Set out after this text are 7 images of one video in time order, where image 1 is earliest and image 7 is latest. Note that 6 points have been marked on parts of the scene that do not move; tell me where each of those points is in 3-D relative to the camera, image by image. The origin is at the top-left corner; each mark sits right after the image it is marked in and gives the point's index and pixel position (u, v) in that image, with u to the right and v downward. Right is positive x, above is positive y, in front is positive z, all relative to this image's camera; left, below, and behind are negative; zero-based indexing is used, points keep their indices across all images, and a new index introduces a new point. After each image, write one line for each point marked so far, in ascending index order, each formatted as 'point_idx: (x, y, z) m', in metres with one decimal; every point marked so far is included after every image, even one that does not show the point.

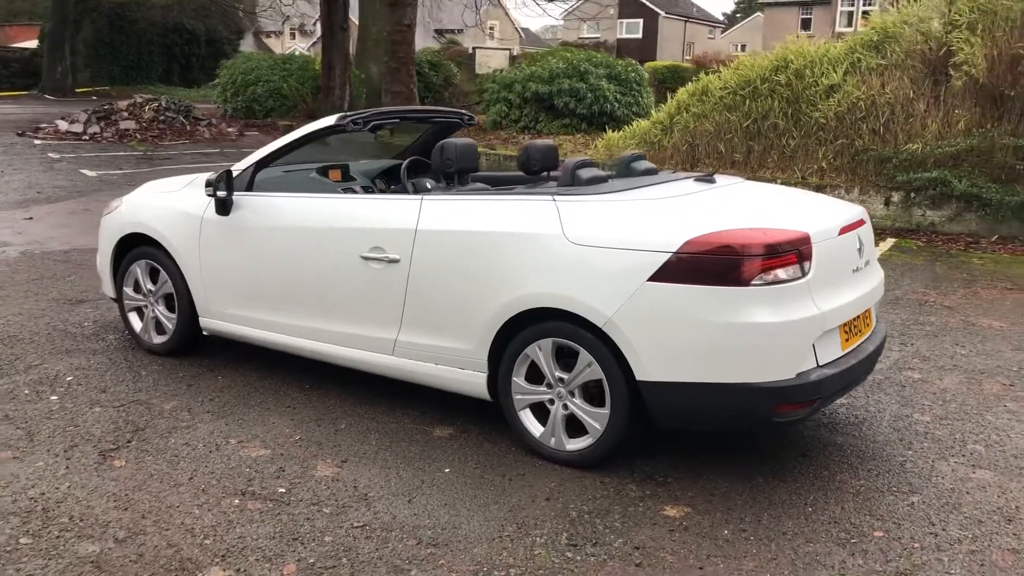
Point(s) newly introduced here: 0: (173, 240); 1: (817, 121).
0: (-1.7, +0.2, +4.8) m
1: (+3.3, +1.8, +10.3) m
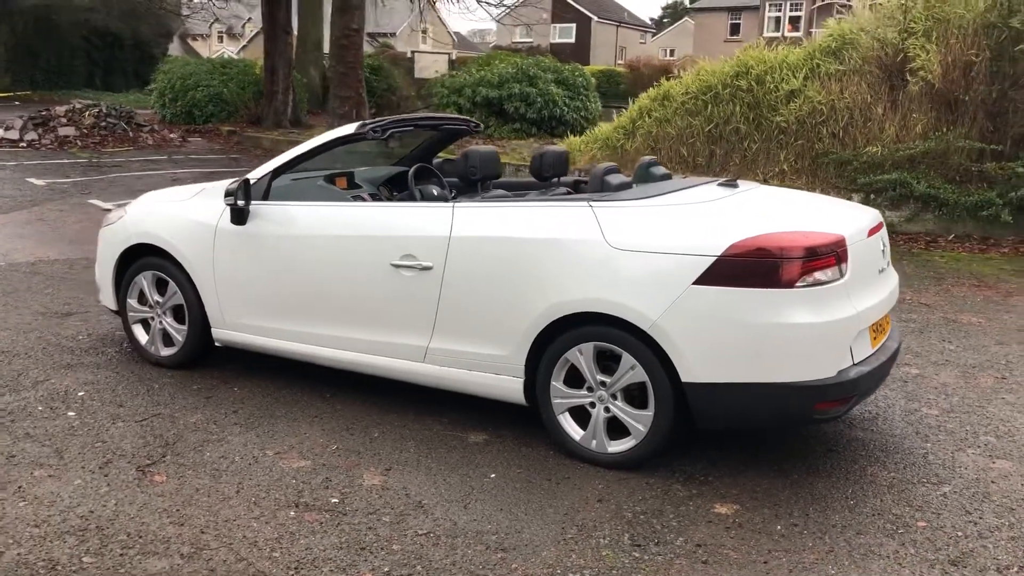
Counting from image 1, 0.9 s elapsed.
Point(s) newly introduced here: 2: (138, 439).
0: (-1.6, +0.2, +4.7) m
1: (+3.0, +1.8, +10.6) m
2: (-1.6, -0.6, +3.9) m
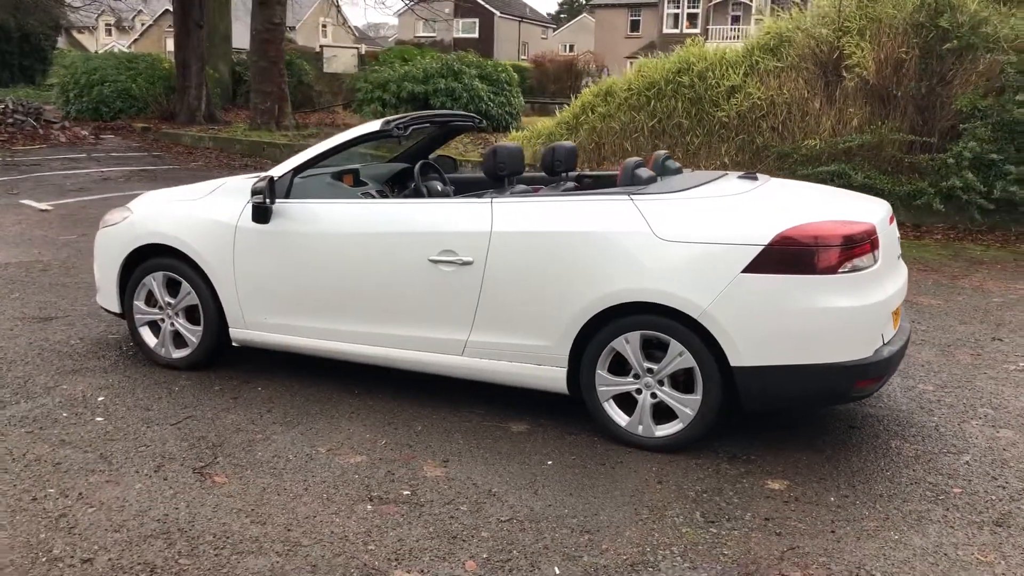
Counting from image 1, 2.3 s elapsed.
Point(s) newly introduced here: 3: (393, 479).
0: (-1.5, +0.2, +4.6) m
1: (+2.4, +1.9, +11.0) m
2: (-1.4, -0.6, +3.9) m
3: (-0.4, -0.7, +3.6) m
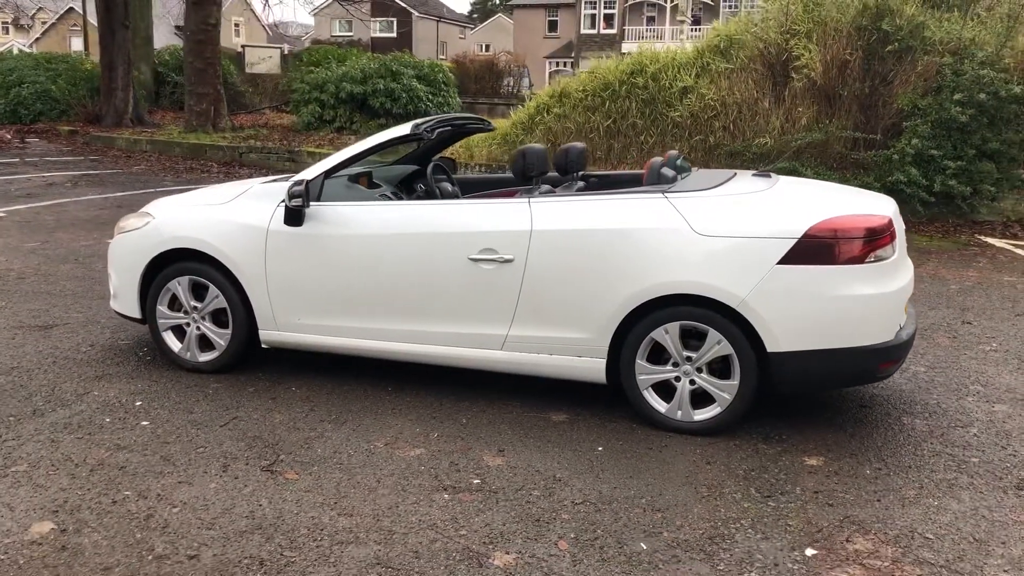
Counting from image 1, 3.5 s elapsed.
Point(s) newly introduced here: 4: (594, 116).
0: (-1.4, +0.2, +4.7) m
1: (+1.9, +2.0, +11.3) m
2: (-1.2, -0.6, +4.0) m
3: (-0.2, -0.7, +3.7) m
4: (+1.0, +2.2, +11.8) m
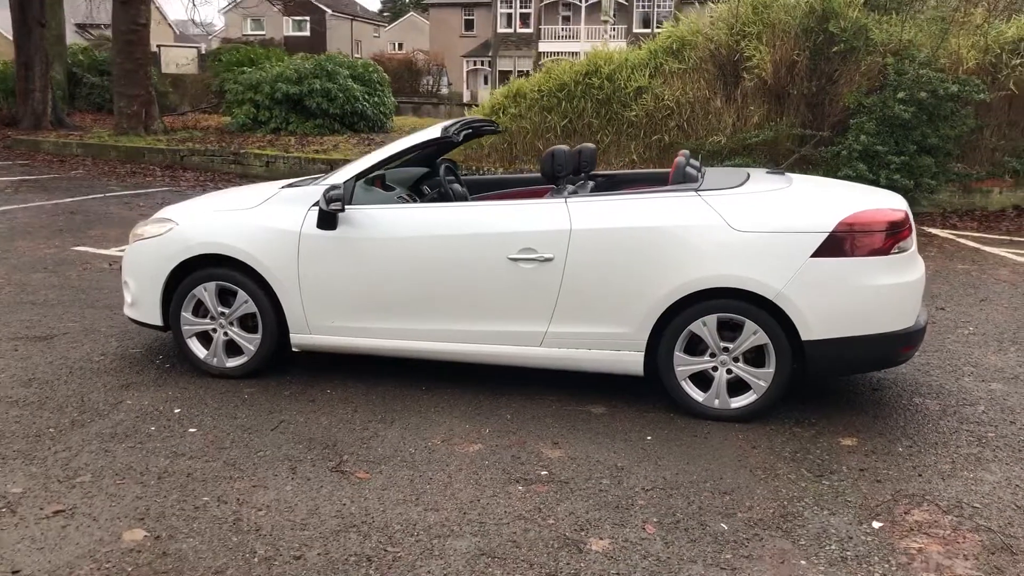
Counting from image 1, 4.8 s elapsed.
0: (-1.2, +0.1, +4.7) m
1: (+1.4, +2.1, +11.6) m
2: (-0.9, -0.7, +4.0) m
3: (0.0, -0.7, +3.8) m
4: (+0.5, +2.2, +12.0) m
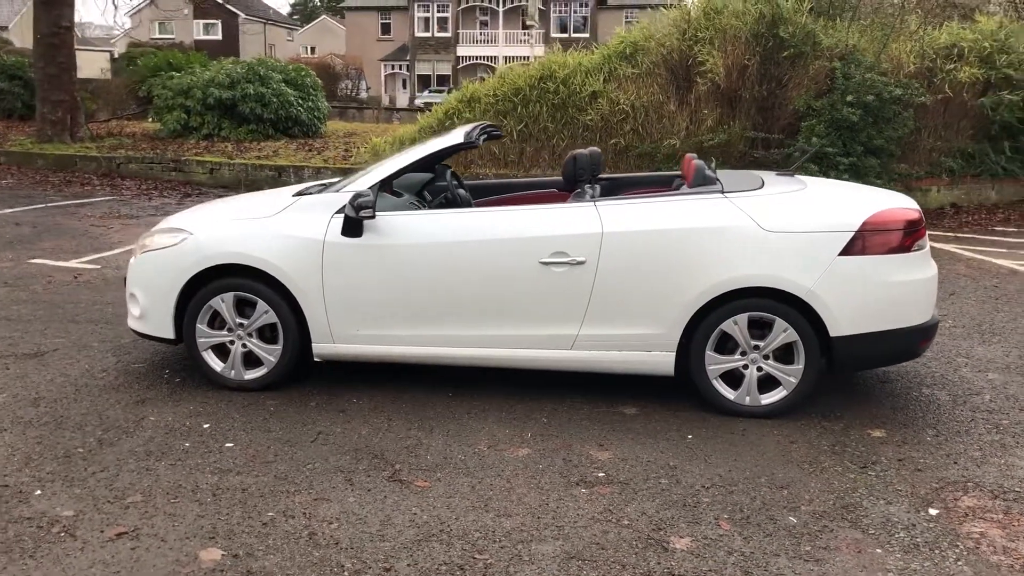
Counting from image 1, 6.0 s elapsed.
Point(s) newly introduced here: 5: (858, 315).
0: (-1.1, +0.1, +4.6) m
1: (+0.9, +2.1, +11.7) m
2: (-0.7, -0.7, +3.9) m
3: (+0.3, -0.7, +3.9) m
4: (-0.1, +2.1, +12.0) m
5: (+1.6, -0.1, +4.3) m
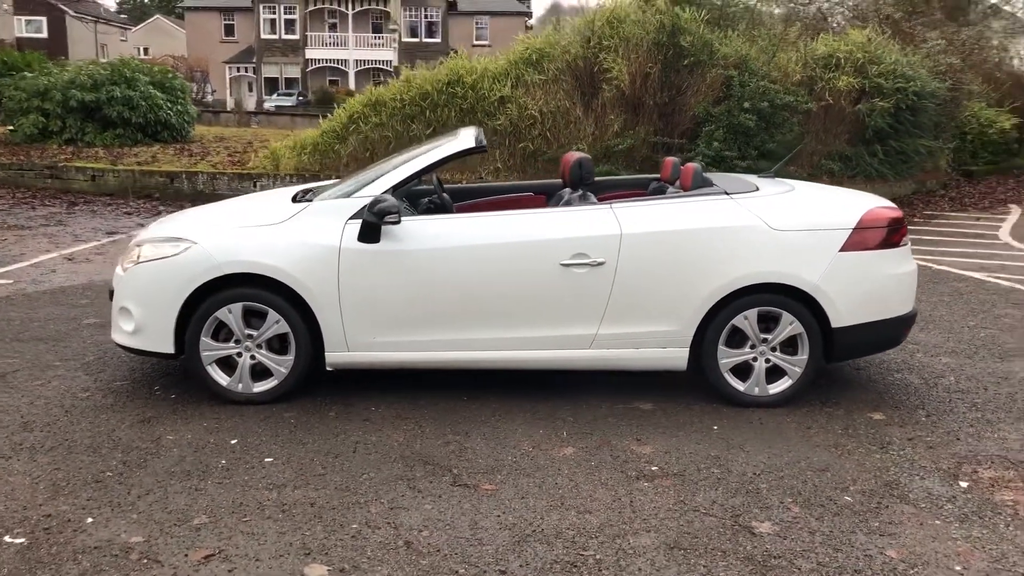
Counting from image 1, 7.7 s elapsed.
0: (-1.0, +0.1, +4.5) m
1: (-0.3, +2.0, +11.8) m
2: (-0.5, -0.7, +3.9) m
3: (+0.5, -0.7, +4.0) m
4: (-1.3, +2.1, +12.0) m
5: (+1.7, -0.1, +4.7) m
